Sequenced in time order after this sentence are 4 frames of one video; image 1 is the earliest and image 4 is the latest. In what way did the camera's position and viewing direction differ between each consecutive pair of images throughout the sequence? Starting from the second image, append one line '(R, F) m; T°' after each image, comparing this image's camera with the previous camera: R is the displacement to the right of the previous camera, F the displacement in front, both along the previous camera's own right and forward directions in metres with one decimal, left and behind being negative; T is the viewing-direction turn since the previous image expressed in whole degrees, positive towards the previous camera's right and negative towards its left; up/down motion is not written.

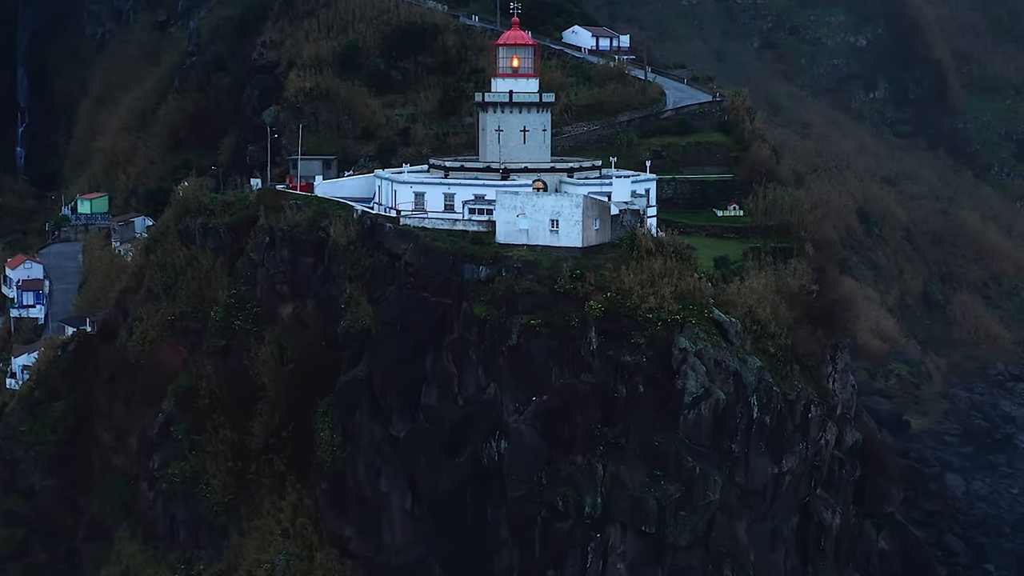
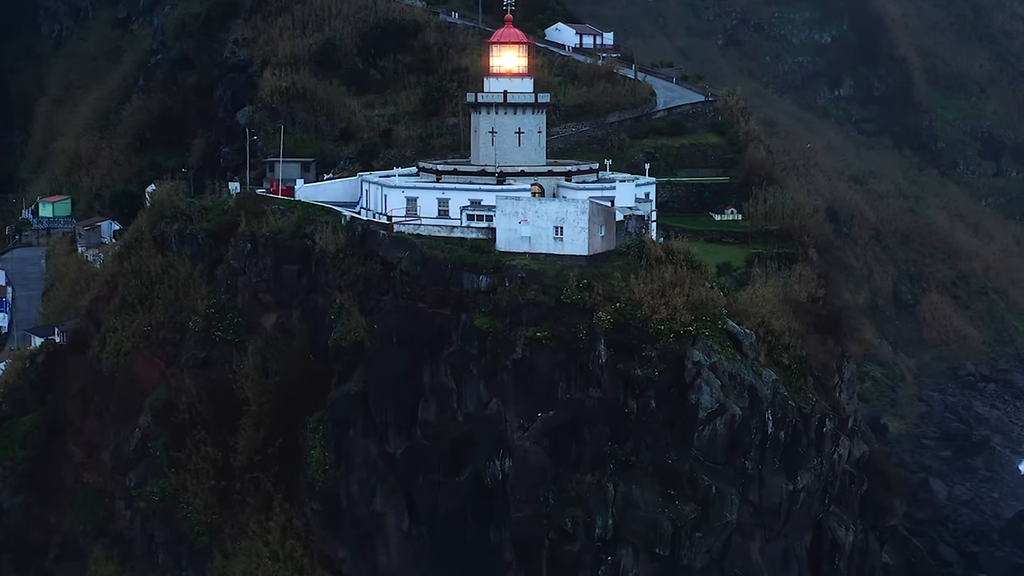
(-0.8, +1.2) m; +2°
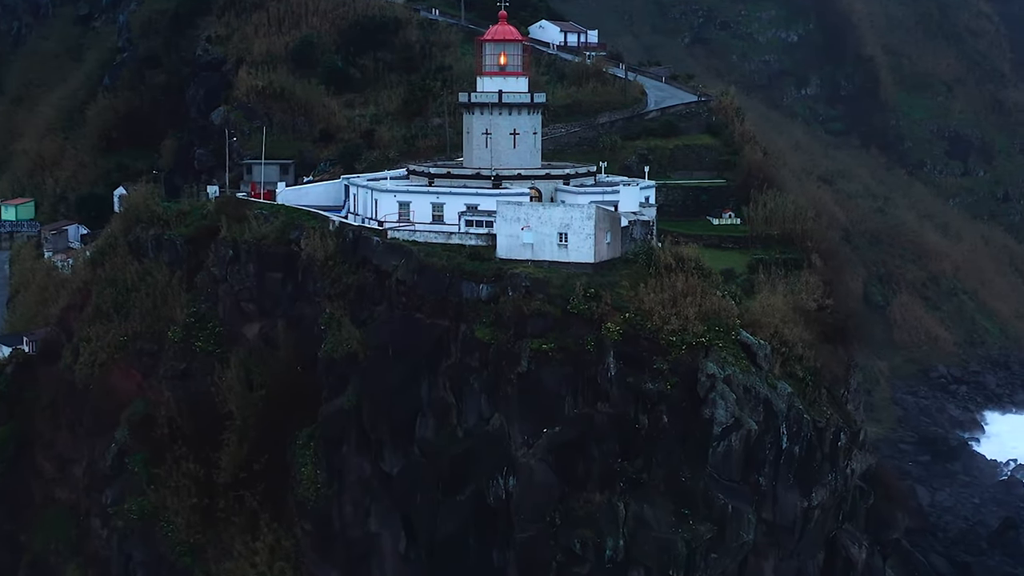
(-0.8, +1.1) m; +2°
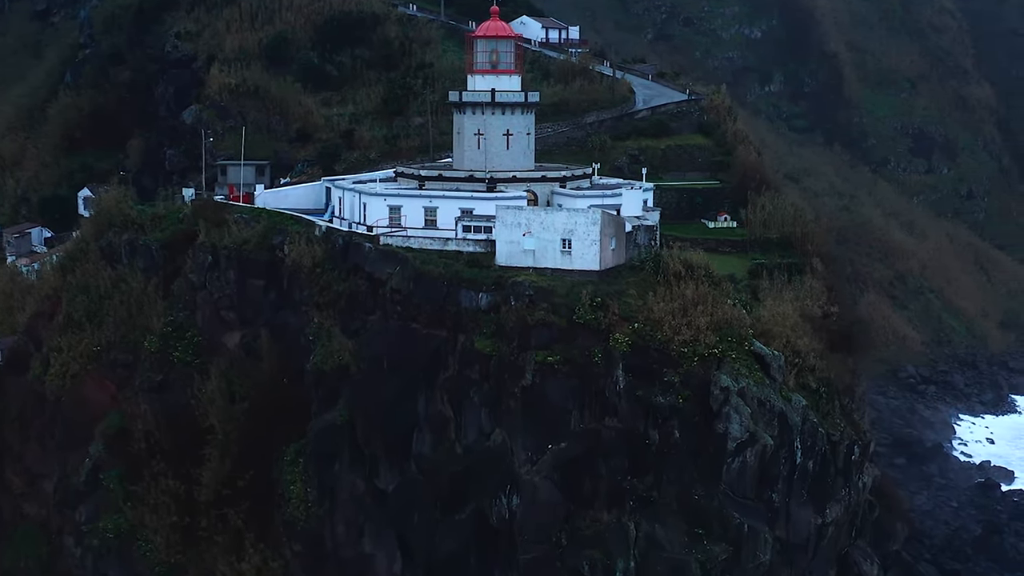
(-0.8, +1.1) m; +2°
